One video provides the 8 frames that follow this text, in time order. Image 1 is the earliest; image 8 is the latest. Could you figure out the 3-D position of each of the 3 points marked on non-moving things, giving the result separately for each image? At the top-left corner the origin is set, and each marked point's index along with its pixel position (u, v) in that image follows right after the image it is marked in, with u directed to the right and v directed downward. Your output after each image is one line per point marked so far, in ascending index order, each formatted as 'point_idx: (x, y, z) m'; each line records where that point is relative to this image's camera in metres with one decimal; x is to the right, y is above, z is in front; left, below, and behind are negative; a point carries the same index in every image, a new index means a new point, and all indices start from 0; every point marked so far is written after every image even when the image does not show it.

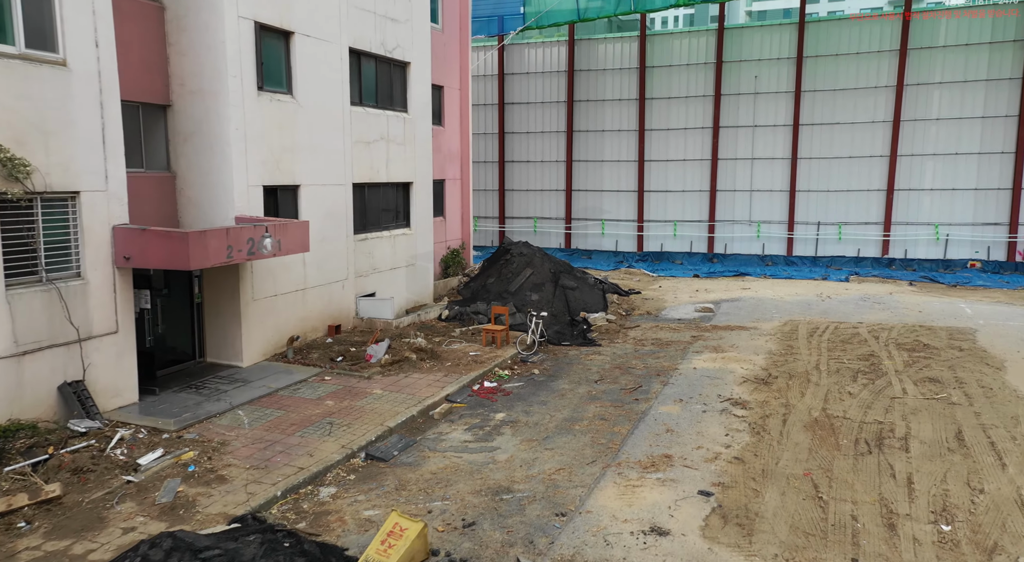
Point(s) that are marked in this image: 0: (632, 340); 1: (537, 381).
0: (+2.5, -1.2, +16.6) m
1: (+0.4, -1.7, +13.6) m
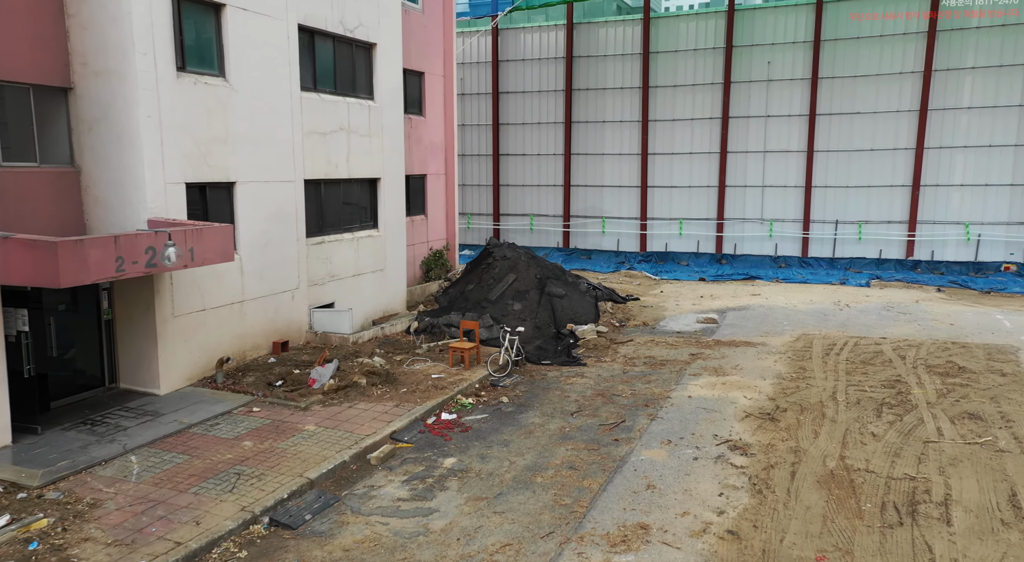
0: (+2.0, -1.4, +14.6) m
1: (-0.1, -1.9, +11.7) m
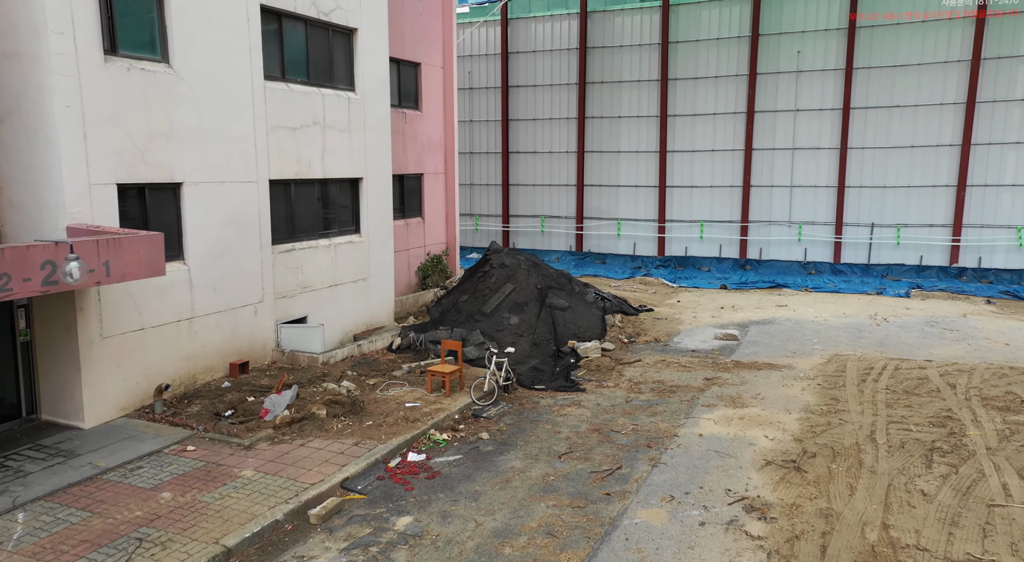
0: (+1.8, -1.6, +12.9) m
1: (-0.4, -2.2, +10.0) m
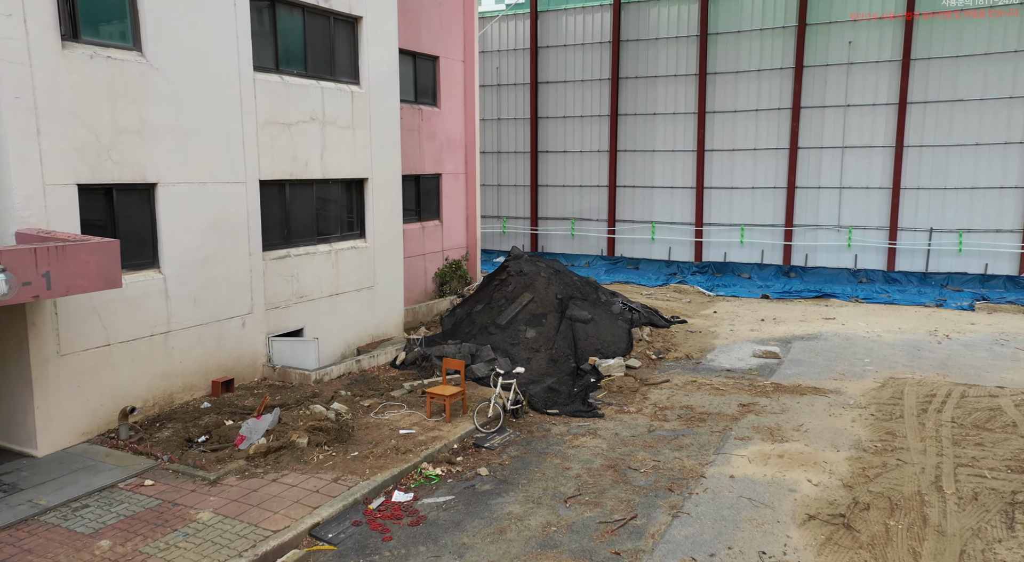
0: (+2.0, -1.8, +11.5) m
1: (-0.4, -2.3, +8.7) m
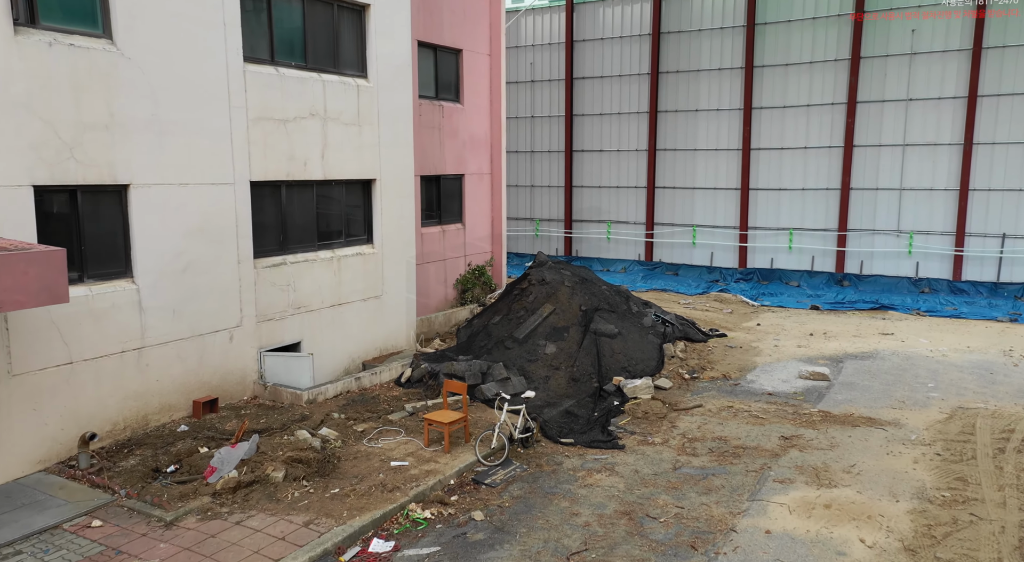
0: (+2.1, -2.0, +10.1) m
1: (-0.4, -2.5, +7.5) m
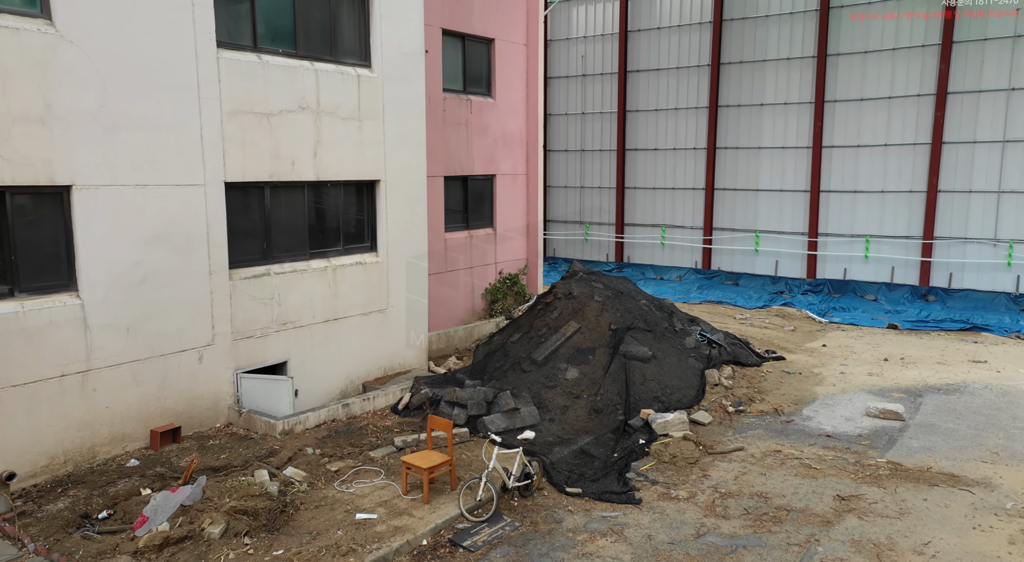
0: (+2.1, -2.2, +8.4) m
1: (-0.7, -2.7, +6.0) m
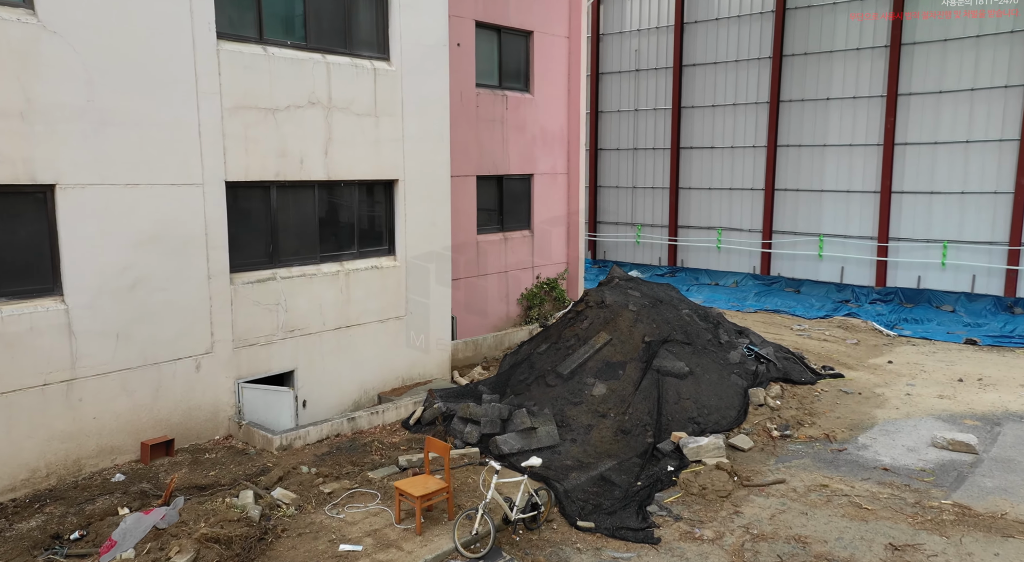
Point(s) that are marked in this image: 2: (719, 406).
0: (+2.1, -2.3, +7.4) m
1: (-0.9, -2.7, +5.2) m
2: (+2.7, -1.6, +10.2) m
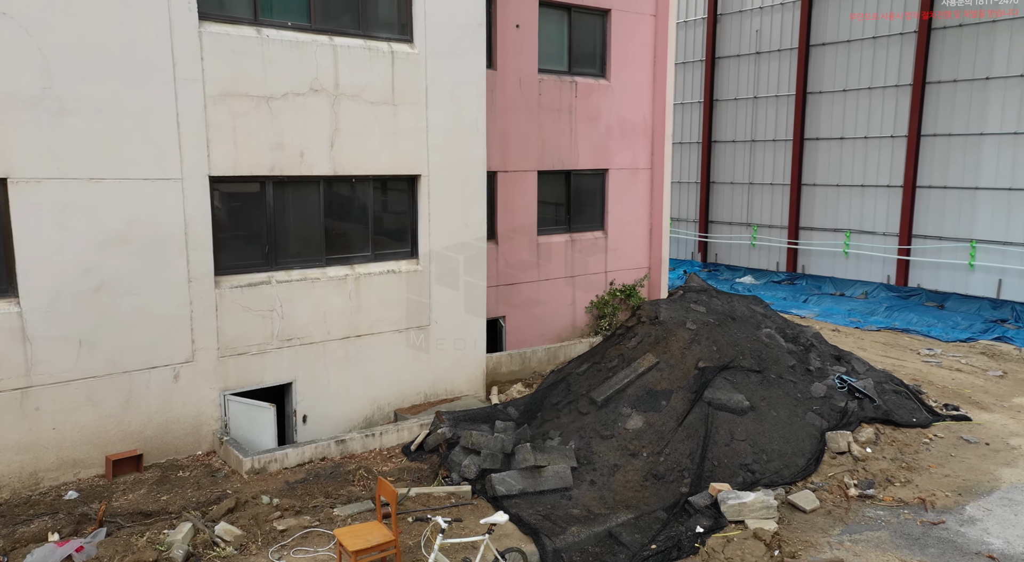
0: (+1.7, -2.5, +5.6) m
1: (-1.7, -2.8, +4.1) m
2: (+2.8, -1.8, +8.3) m
